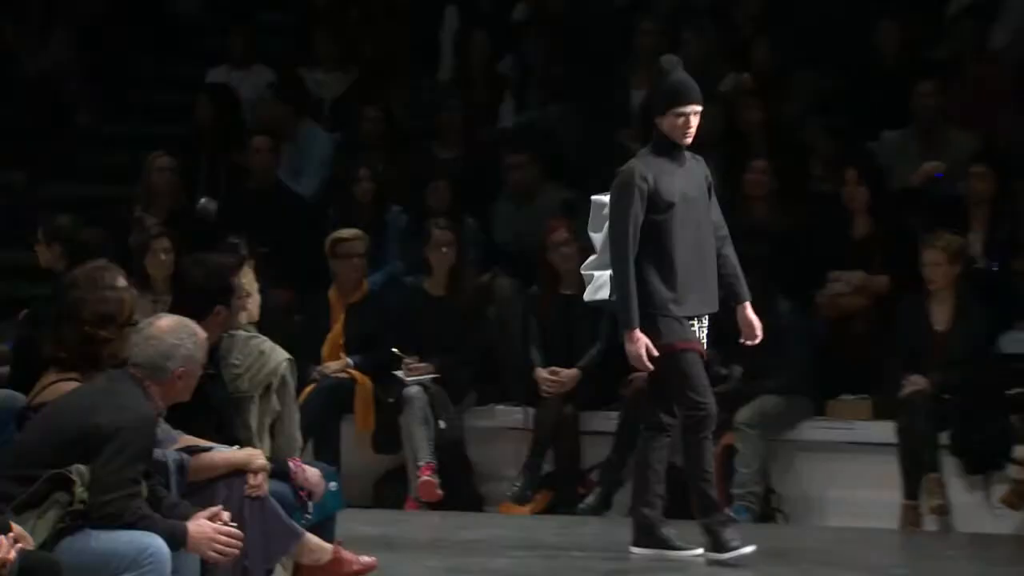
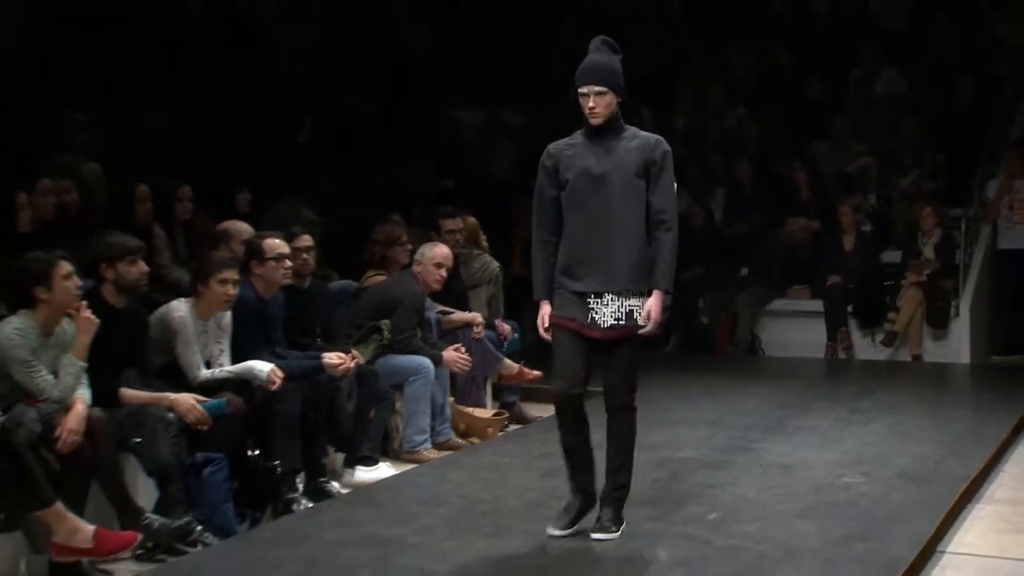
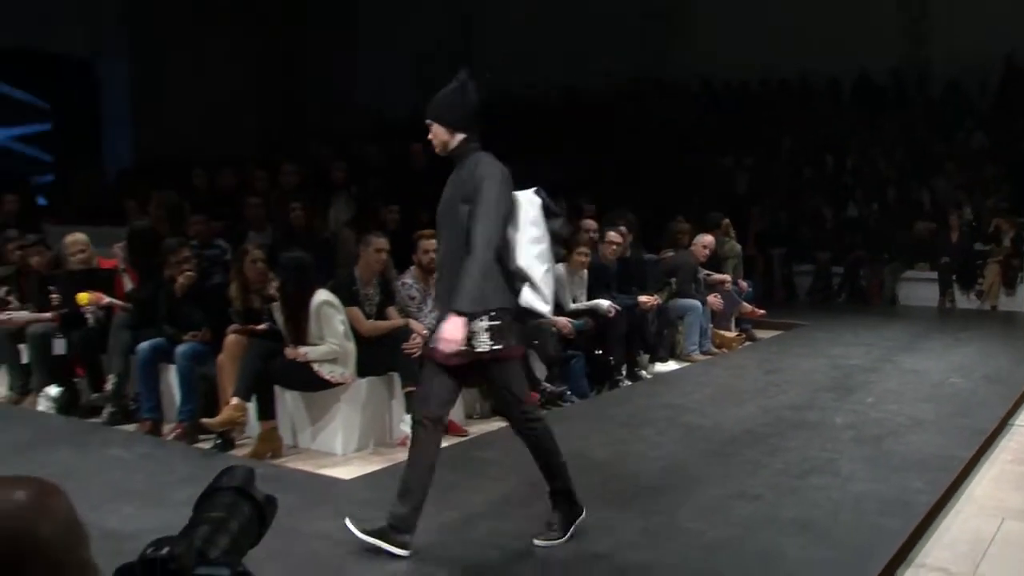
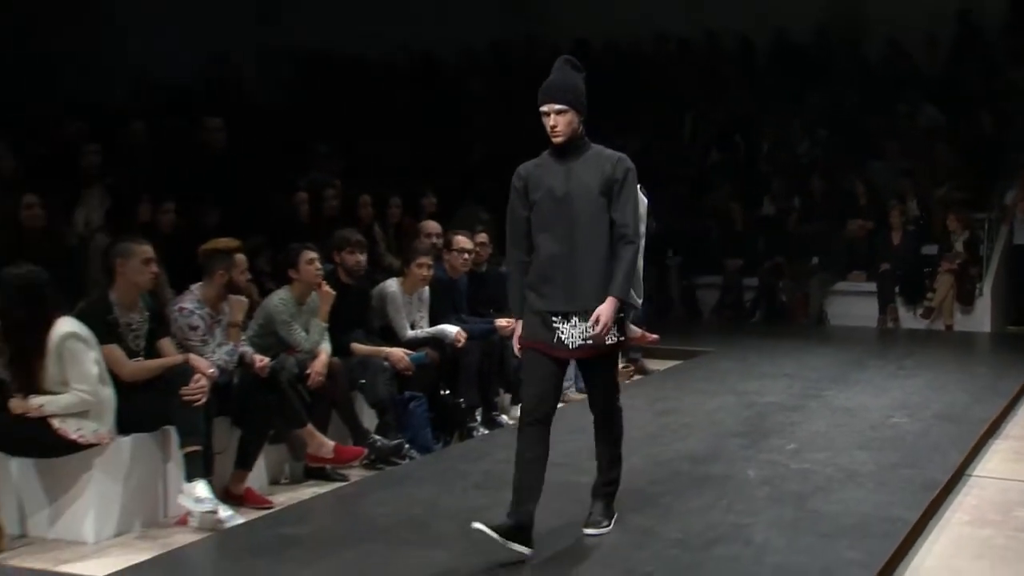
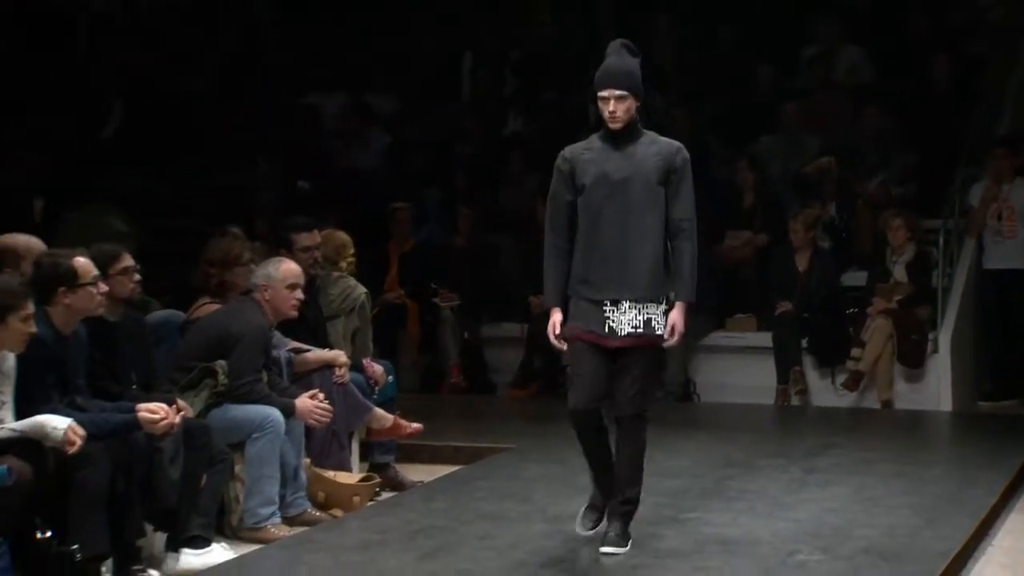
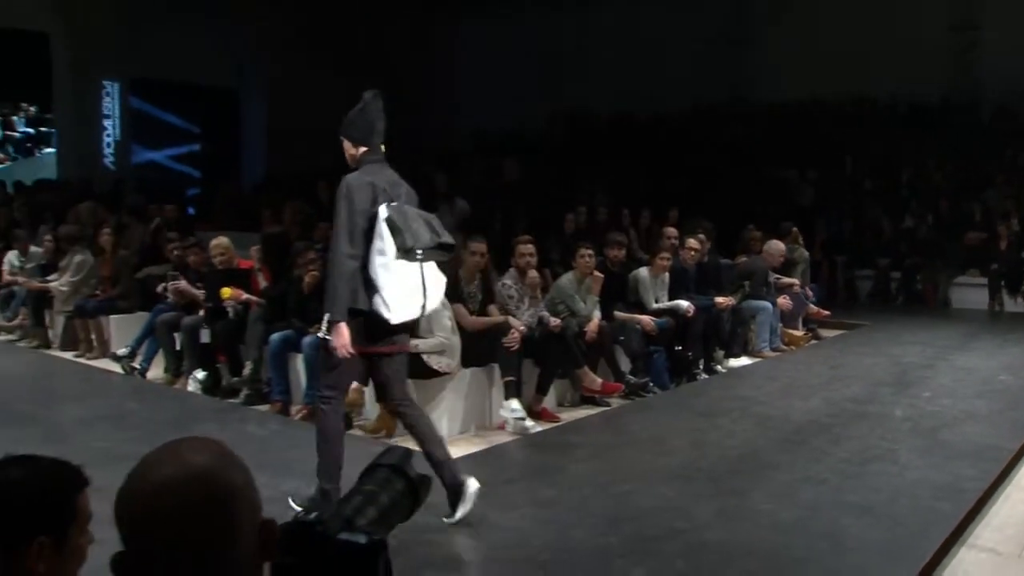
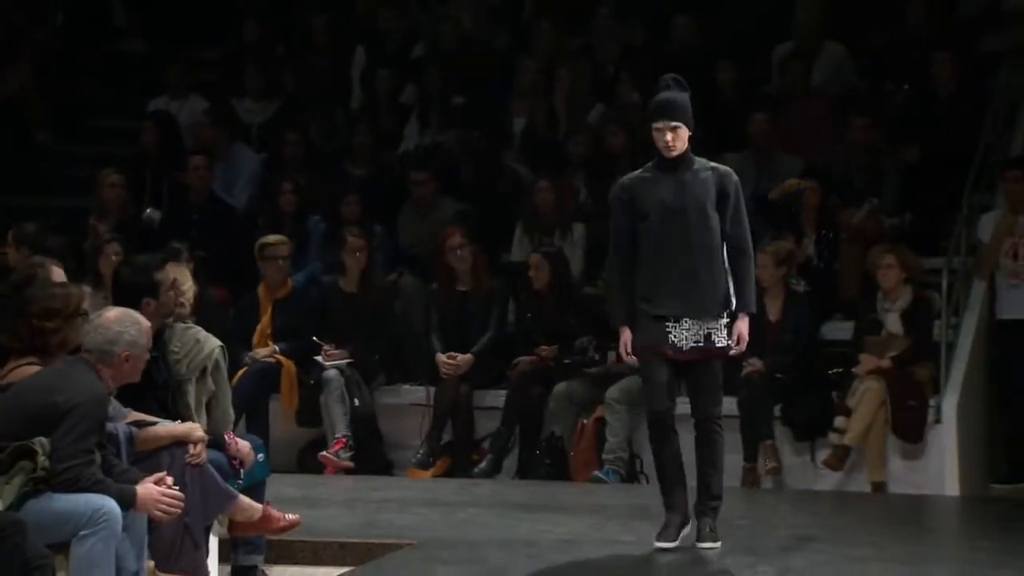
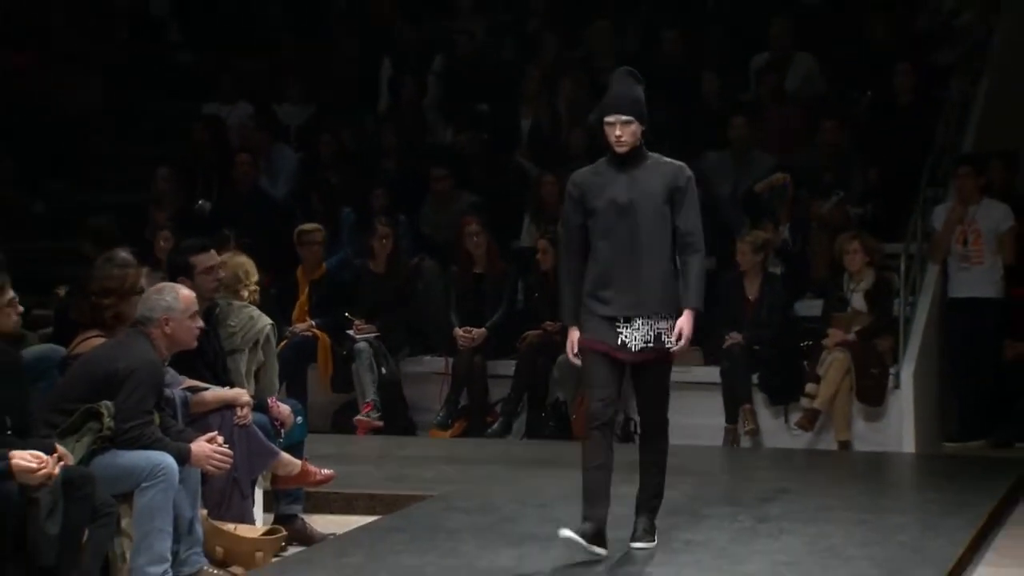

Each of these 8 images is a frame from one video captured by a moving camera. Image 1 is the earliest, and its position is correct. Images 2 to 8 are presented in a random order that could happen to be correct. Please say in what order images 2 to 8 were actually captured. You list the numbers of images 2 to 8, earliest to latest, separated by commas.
7, 8, 5, 2, 4, 3, 6
